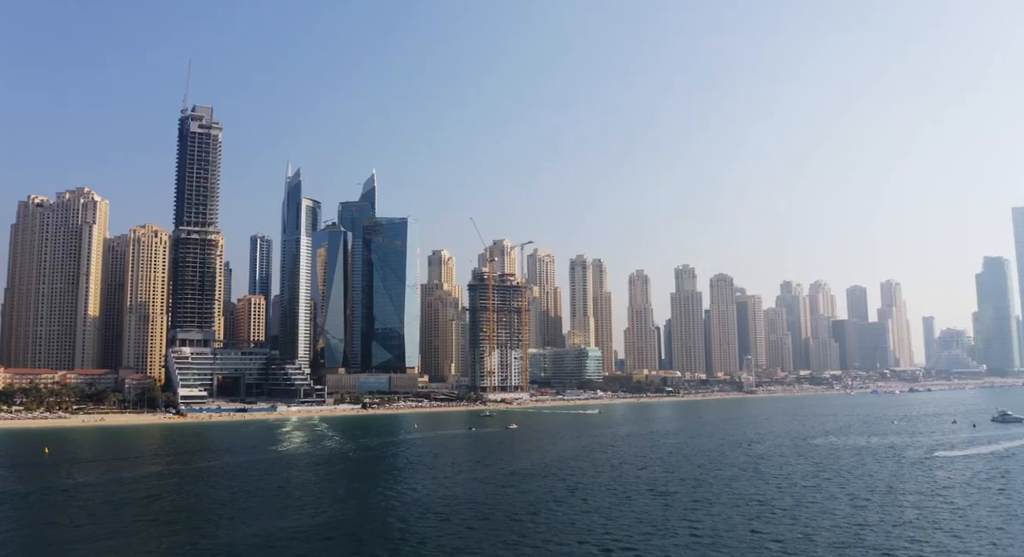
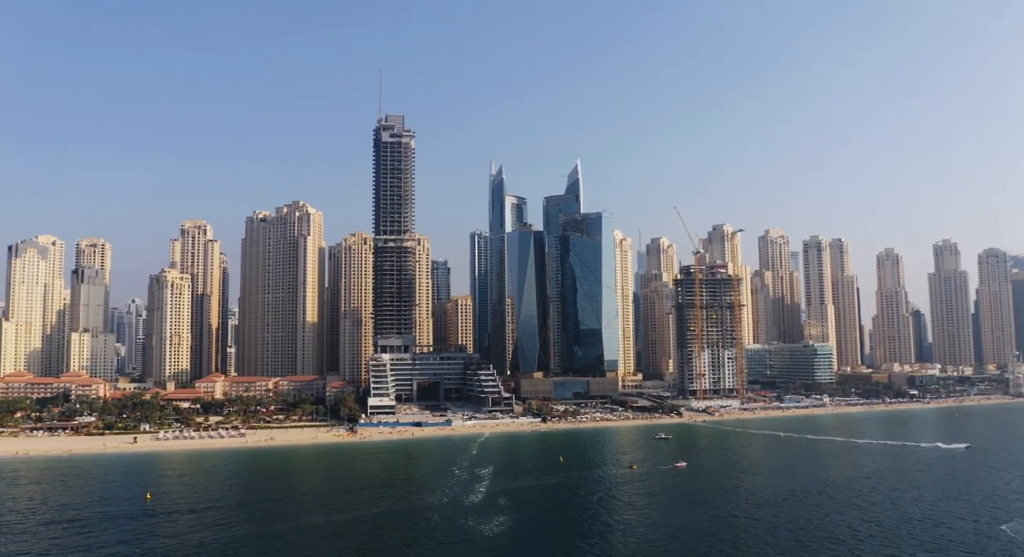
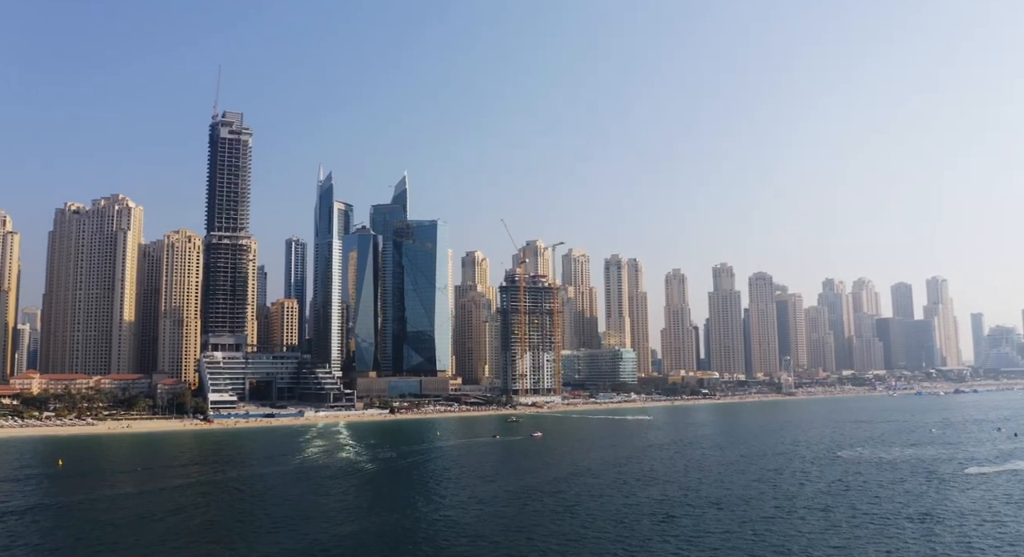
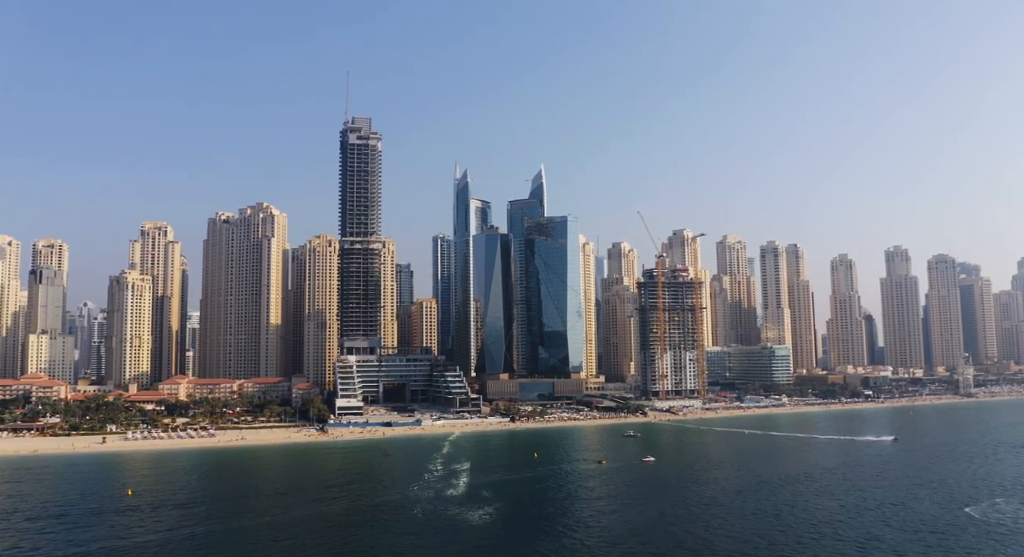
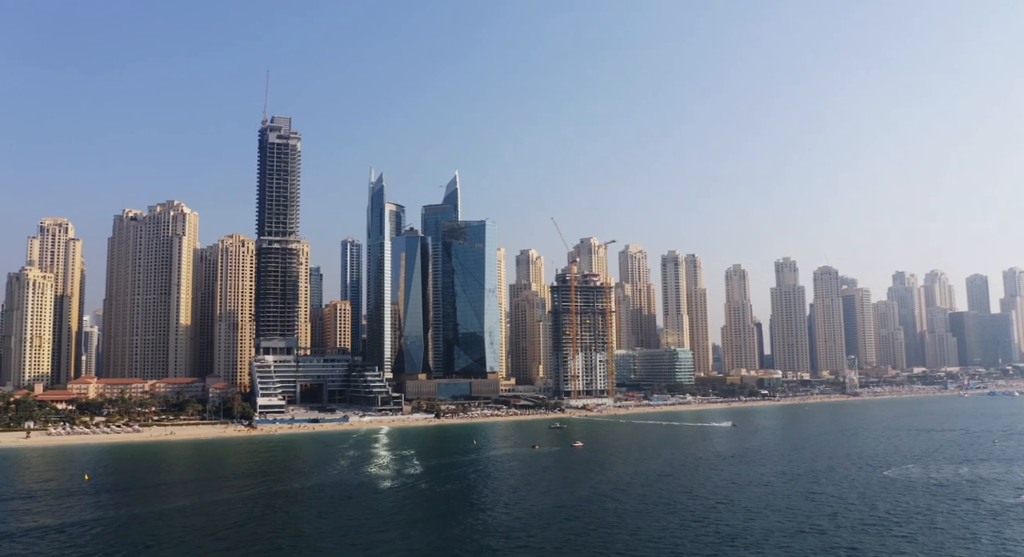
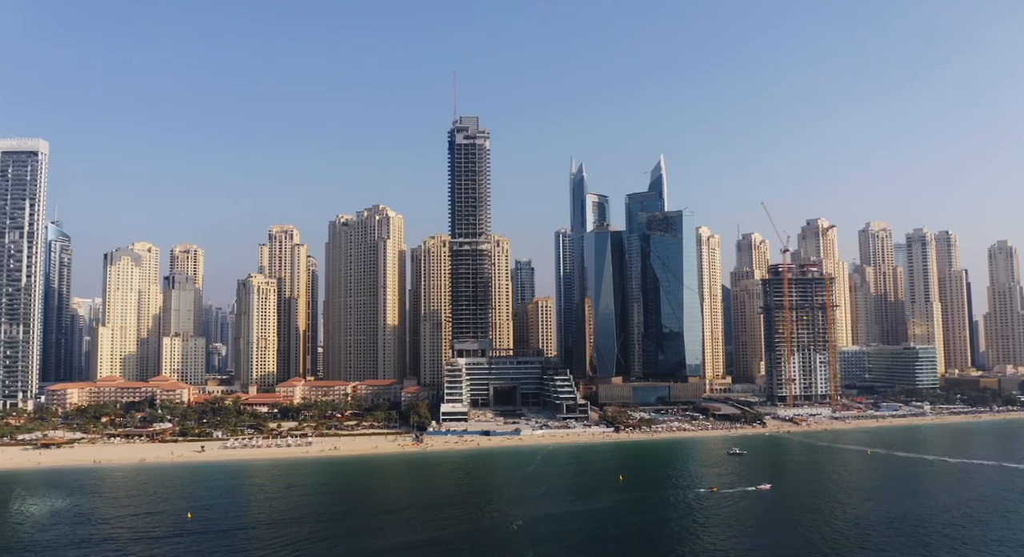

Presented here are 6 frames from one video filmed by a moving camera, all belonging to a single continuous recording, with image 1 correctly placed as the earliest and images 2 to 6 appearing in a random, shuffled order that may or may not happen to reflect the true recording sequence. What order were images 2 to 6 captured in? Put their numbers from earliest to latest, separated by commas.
3, 5, 4, 2, 6
